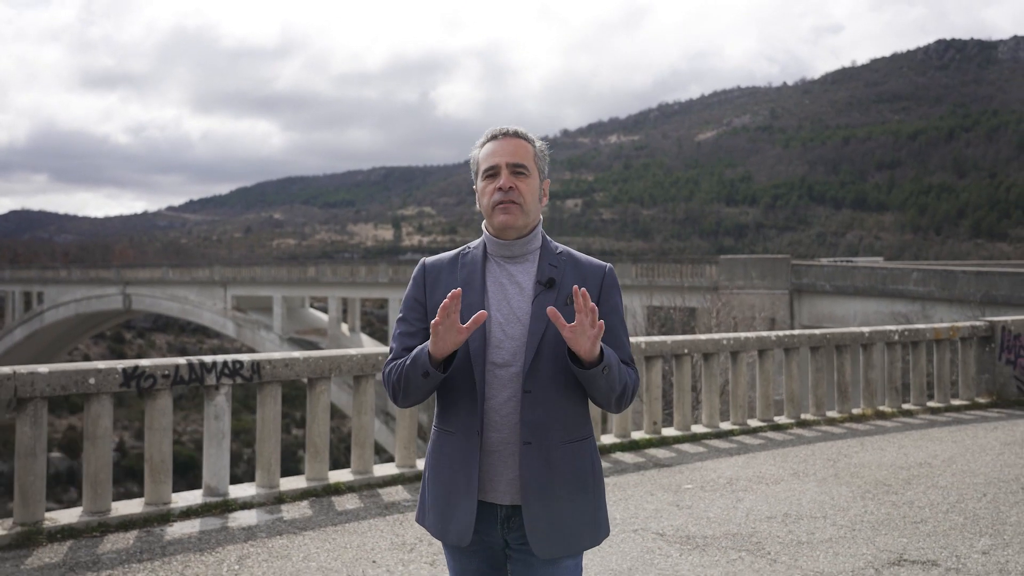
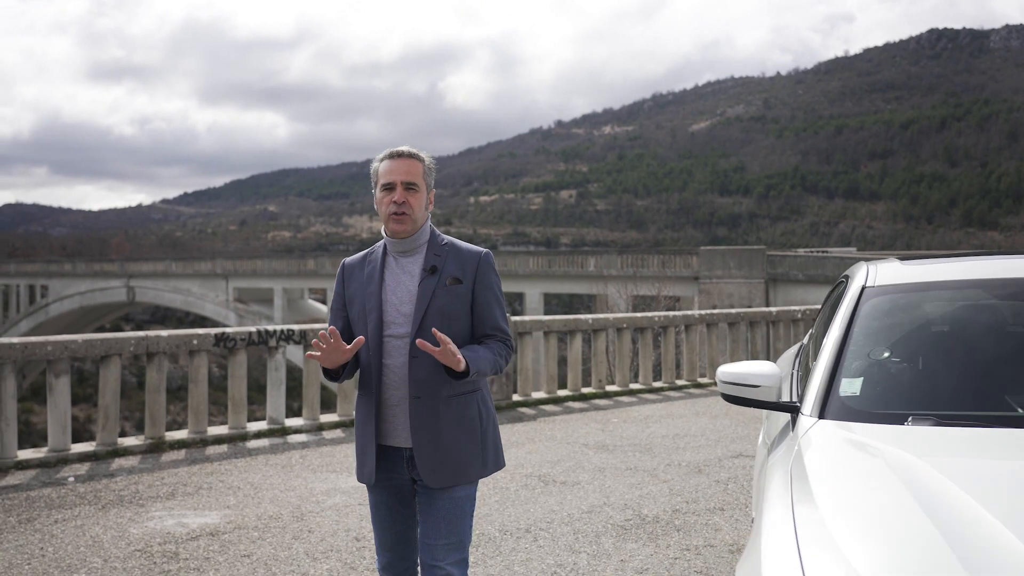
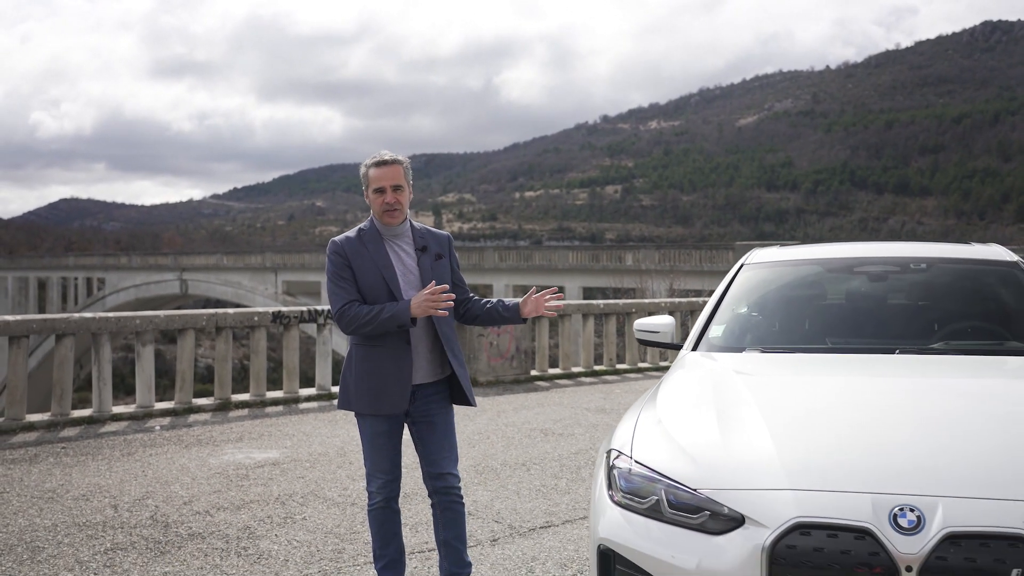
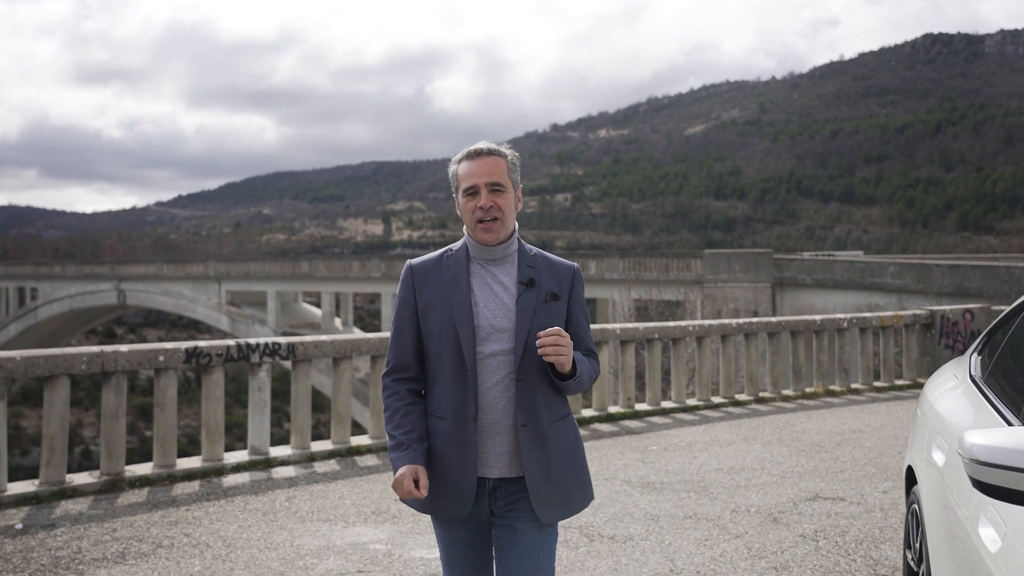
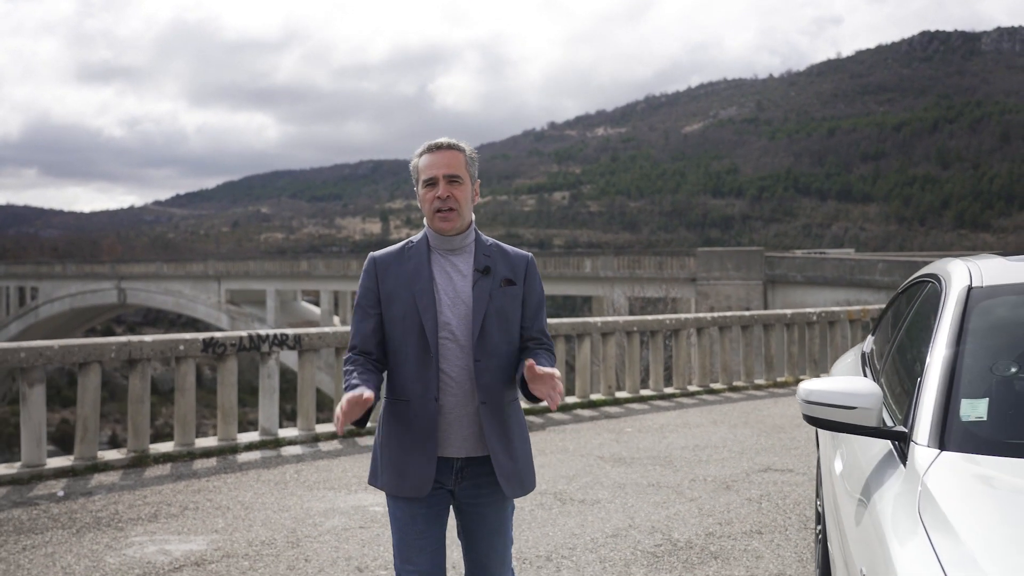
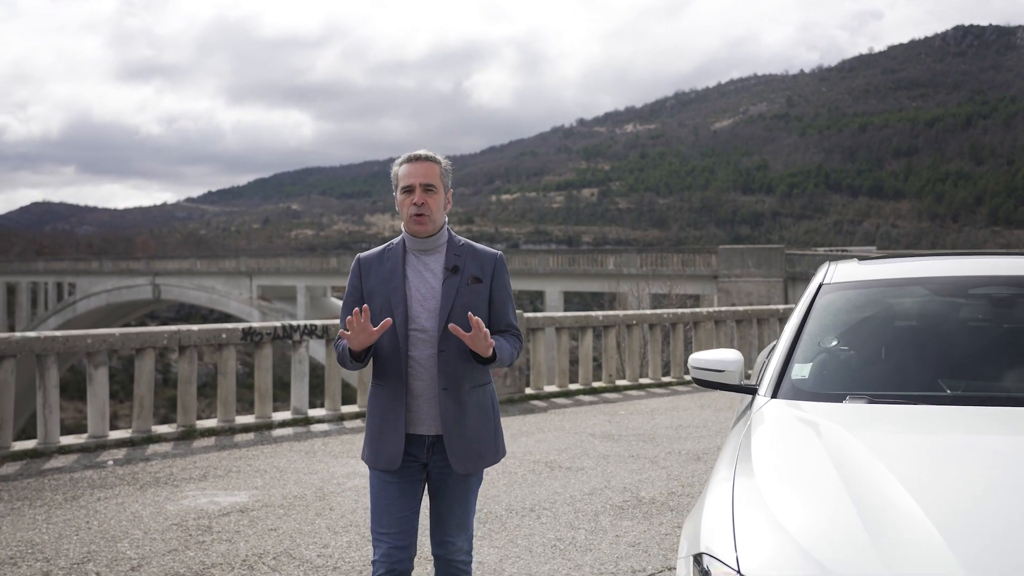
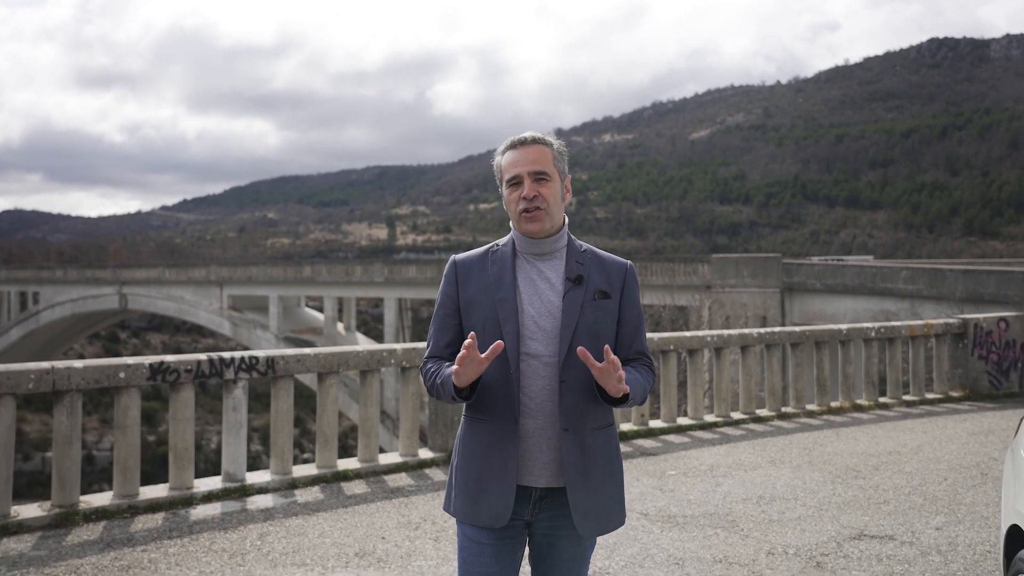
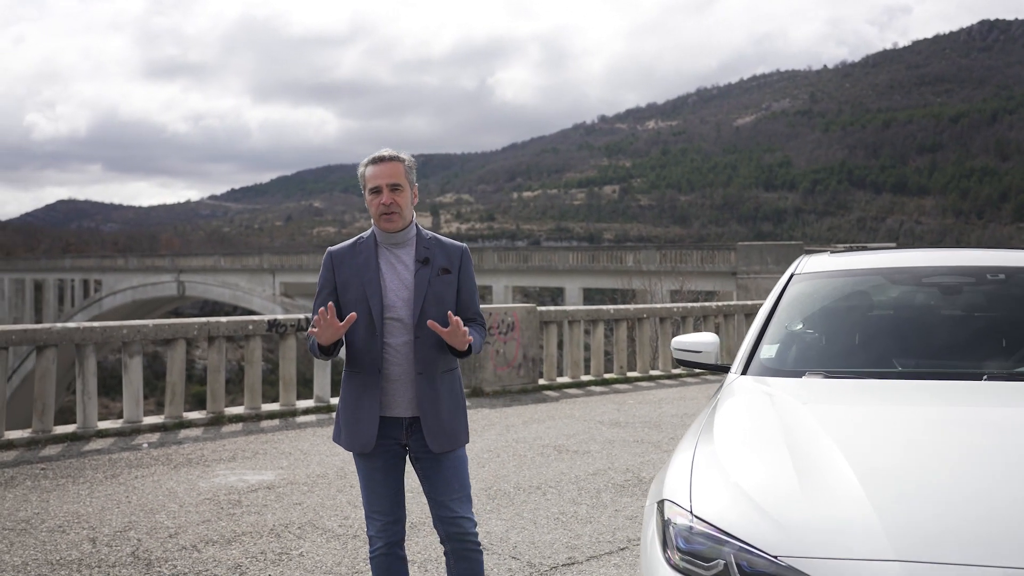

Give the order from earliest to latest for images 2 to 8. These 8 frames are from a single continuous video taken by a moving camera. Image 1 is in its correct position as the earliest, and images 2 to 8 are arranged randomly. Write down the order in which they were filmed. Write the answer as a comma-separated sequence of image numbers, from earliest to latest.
7, 4, 5, 2, 6, 8, 3
